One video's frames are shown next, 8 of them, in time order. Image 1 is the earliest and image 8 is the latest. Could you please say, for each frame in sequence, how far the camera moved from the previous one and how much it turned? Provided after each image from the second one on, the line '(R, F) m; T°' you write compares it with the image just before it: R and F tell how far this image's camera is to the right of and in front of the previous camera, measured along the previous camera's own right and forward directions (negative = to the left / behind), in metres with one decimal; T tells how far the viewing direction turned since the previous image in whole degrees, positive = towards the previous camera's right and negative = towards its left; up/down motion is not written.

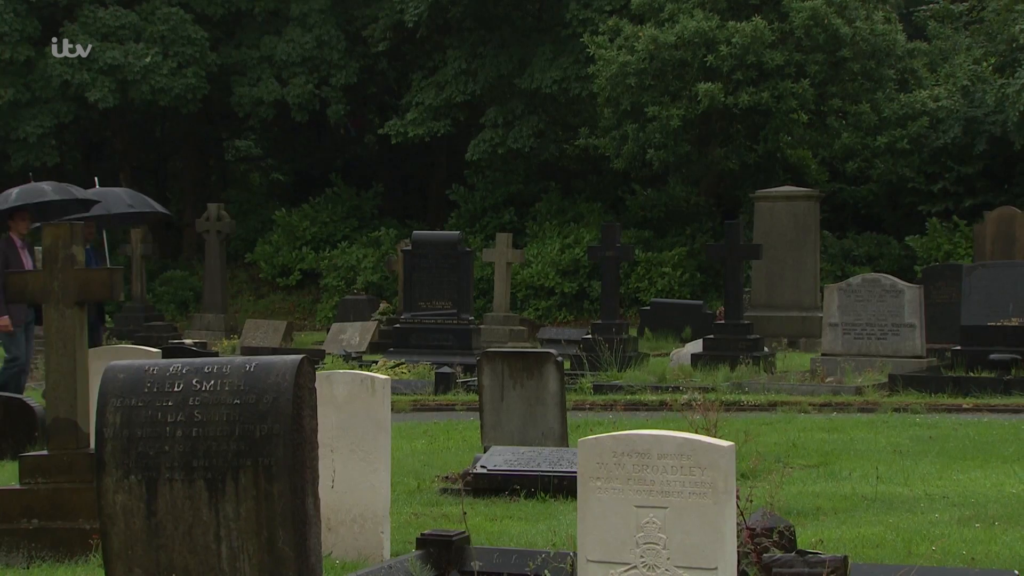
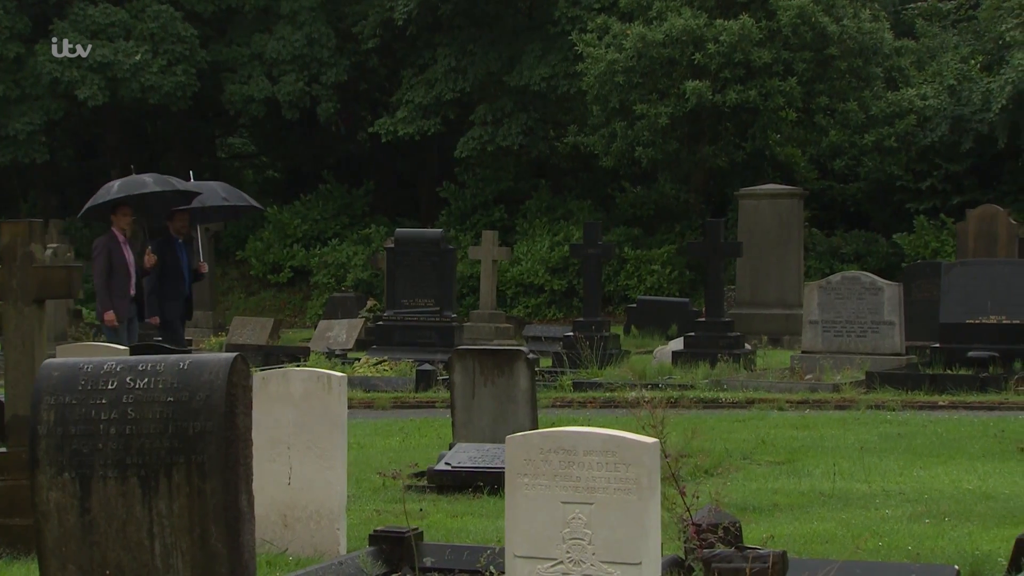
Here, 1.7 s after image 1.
(+0.3, -0.1) m; 0°
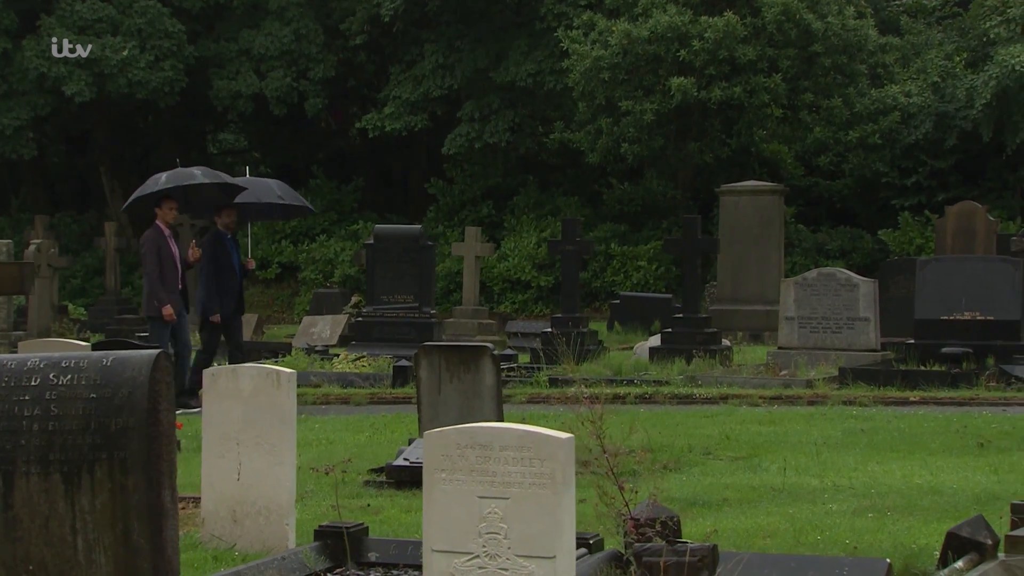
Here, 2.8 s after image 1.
(+0.3, -0.1) m; 0°
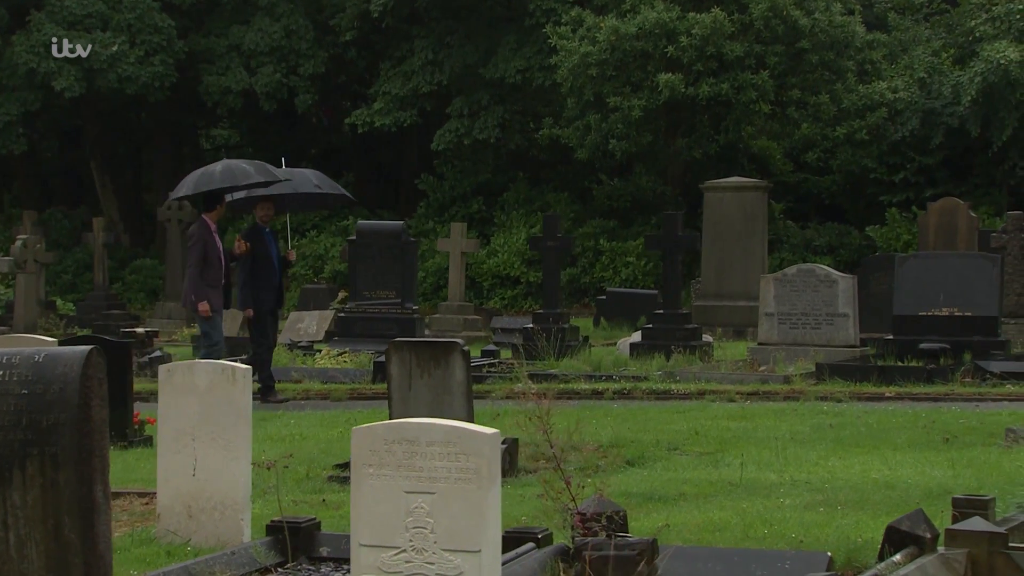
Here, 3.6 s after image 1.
(+0.3, -0.1) m; 0°
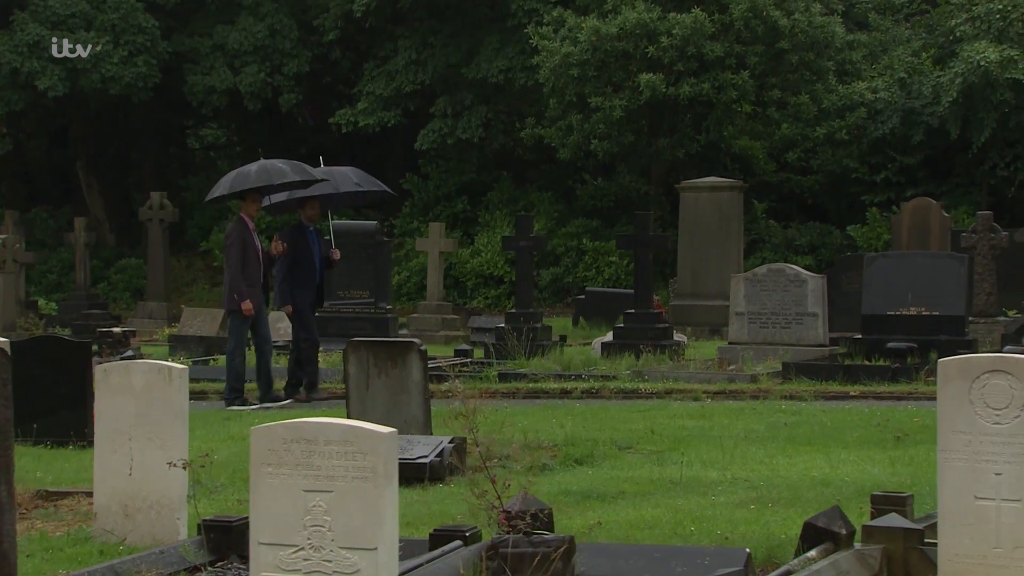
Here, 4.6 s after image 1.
(+0.4, -0.1) m; 0°
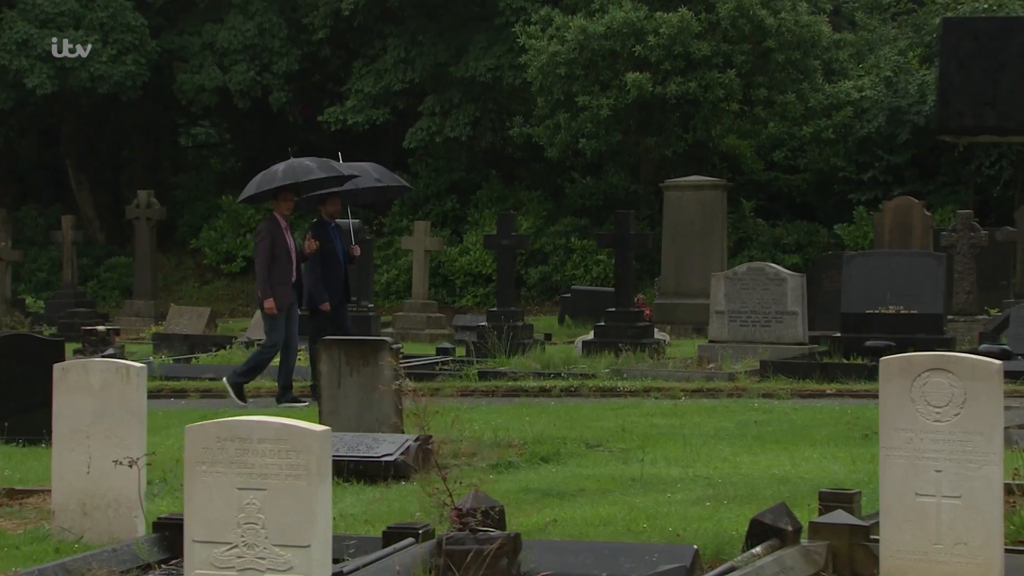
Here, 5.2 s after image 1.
(+0.3, -0.1) m; 0°
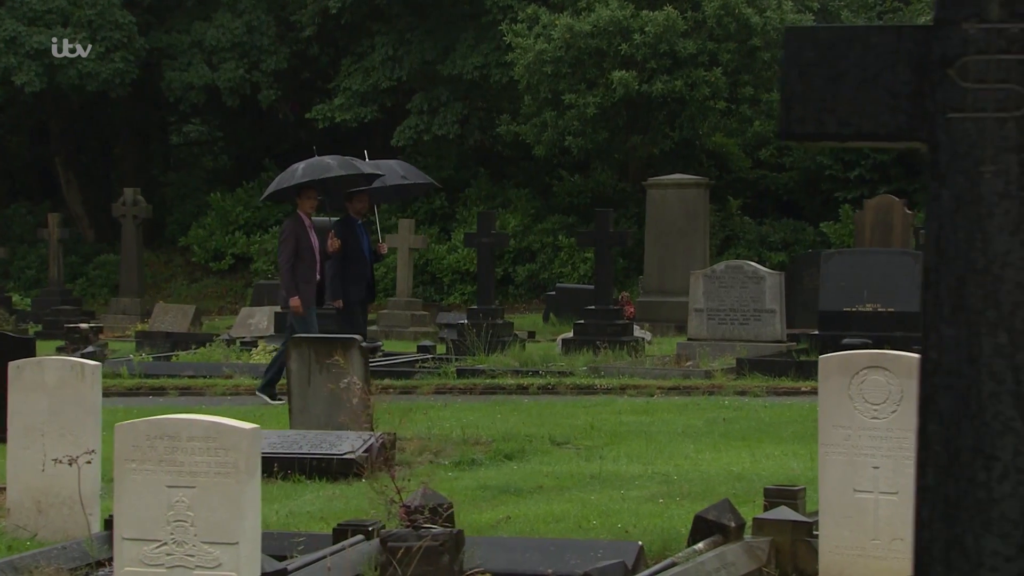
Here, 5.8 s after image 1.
(+0.3, -0.1) m; 0°
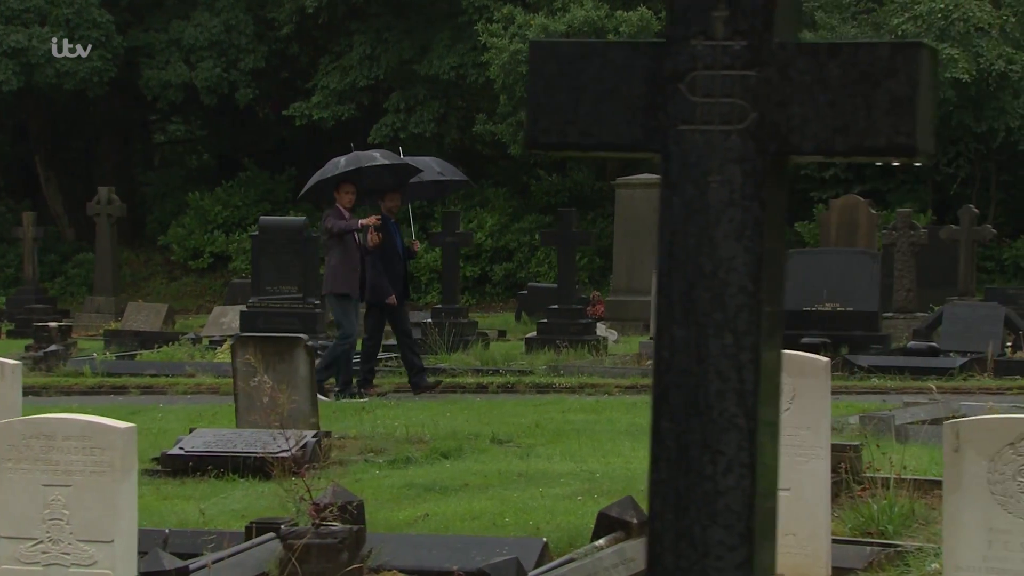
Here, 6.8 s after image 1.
(+0.5, -0.1) m; +1°
